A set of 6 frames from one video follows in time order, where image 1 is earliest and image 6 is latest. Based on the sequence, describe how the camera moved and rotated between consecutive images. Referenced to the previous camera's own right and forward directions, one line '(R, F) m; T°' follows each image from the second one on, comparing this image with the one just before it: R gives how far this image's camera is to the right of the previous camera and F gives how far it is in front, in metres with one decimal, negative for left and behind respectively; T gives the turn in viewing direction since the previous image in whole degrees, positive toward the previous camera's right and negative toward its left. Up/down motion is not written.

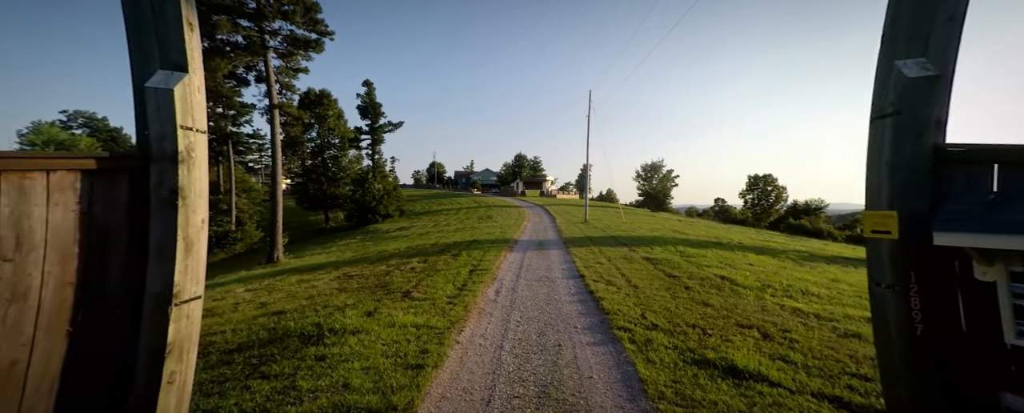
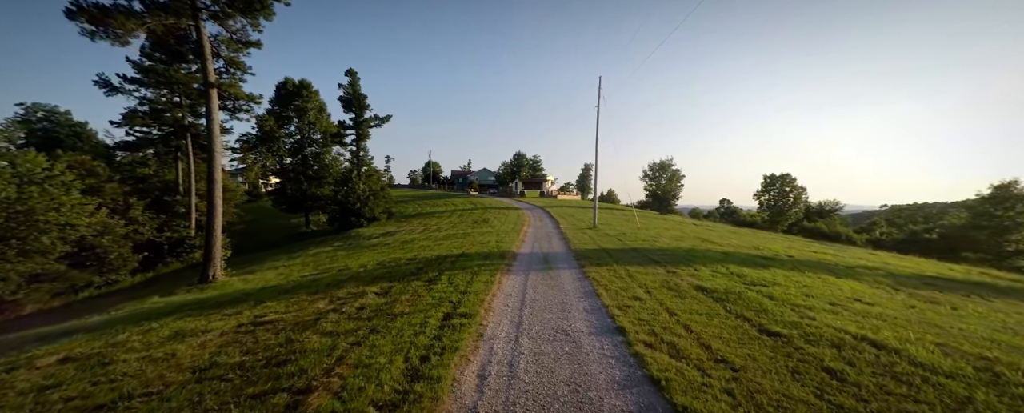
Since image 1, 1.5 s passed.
(0.0, +3.5) m; 0°
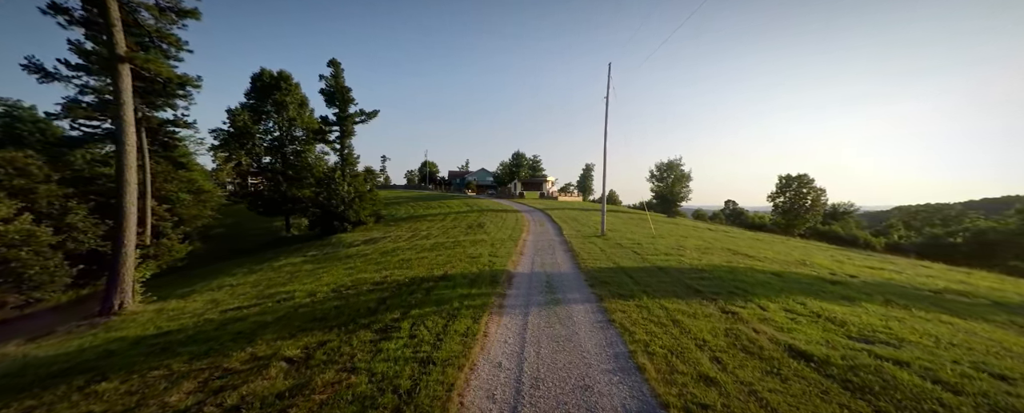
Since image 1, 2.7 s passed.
(+0.1, +3.1) m; 0°
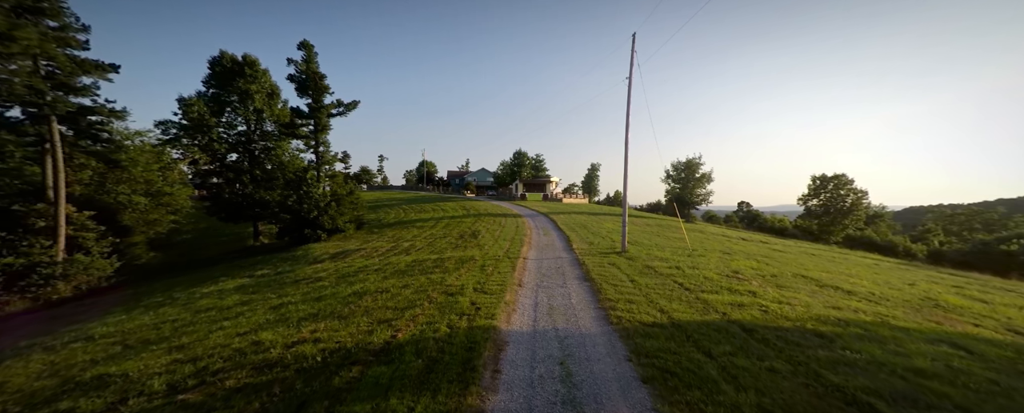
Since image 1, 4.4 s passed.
(+0.2, +4.8) m; 0°
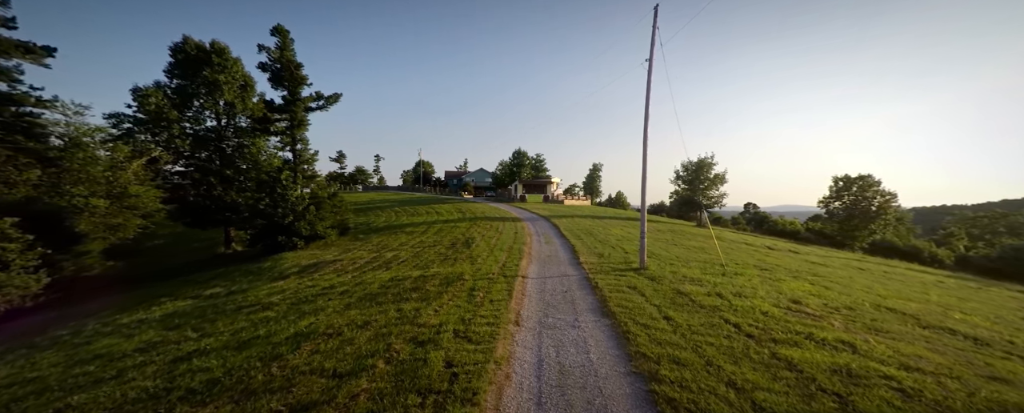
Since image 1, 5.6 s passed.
(+0.1, +3.1) m; 0°
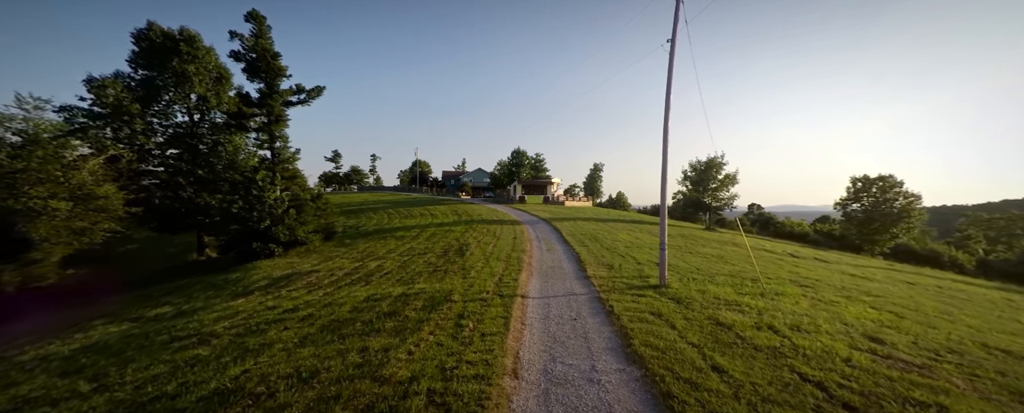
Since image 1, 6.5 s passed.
(0.0, +2.4) m; 0°
